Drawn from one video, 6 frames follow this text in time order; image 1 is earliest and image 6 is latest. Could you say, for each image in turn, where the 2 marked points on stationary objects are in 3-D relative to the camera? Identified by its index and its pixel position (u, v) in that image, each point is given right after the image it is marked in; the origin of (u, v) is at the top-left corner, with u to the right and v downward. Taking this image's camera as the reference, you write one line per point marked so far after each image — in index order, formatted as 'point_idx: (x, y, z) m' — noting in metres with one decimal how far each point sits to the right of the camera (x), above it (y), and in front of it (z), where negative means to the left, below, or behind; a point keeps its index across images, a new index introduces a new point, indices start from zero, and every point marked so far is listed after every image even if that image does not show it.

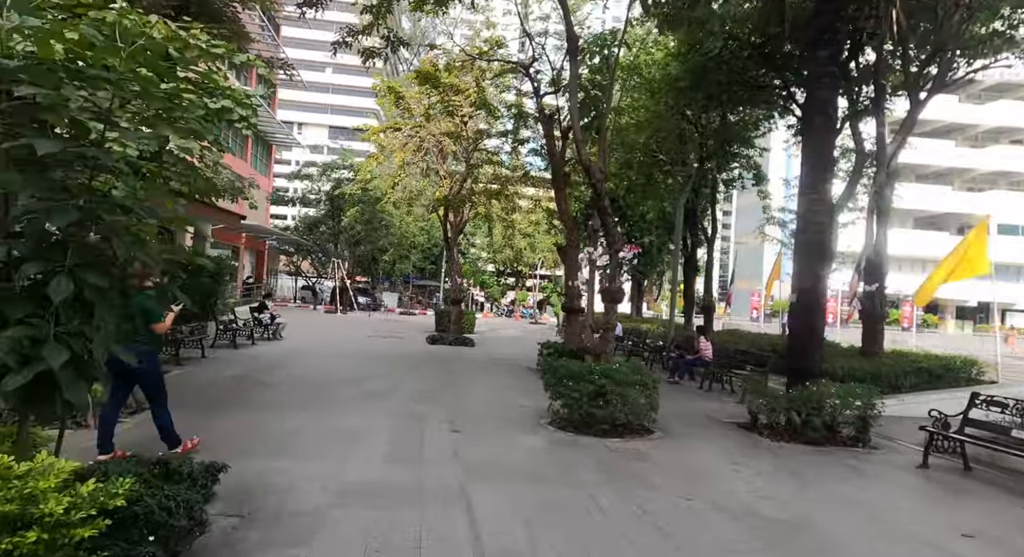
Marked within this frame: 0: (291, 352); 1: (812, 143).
0: (-5.6, -1.9, +14.7) m
1: (+3.9, +1.8, +7.6) m
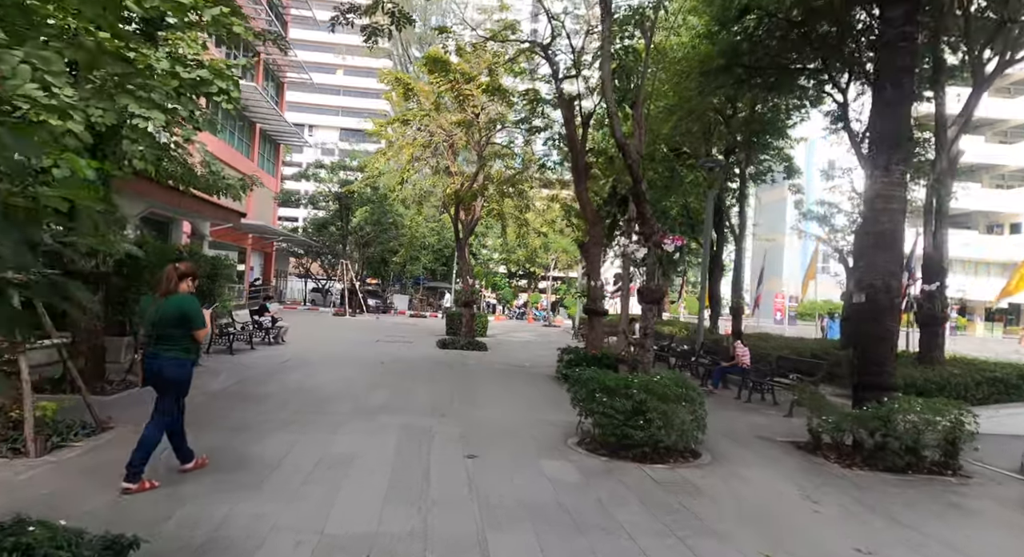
0: (-5.2, -1.9, +13.7) m
1: (+4.1, +1.8, +6.5) m
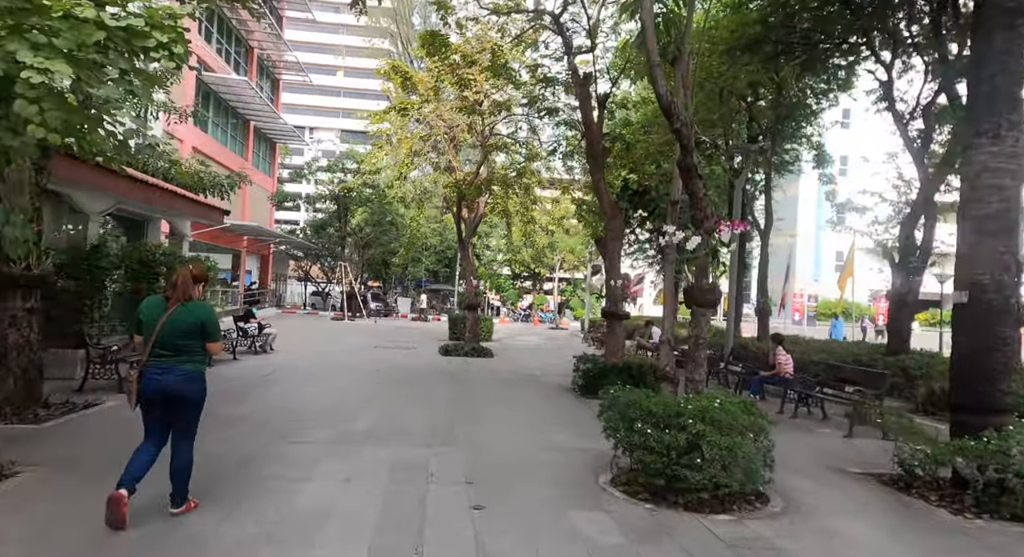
0: (-5.0, -2.0, +12.5) m
1: (+4.3, +1.8, +5.2) m
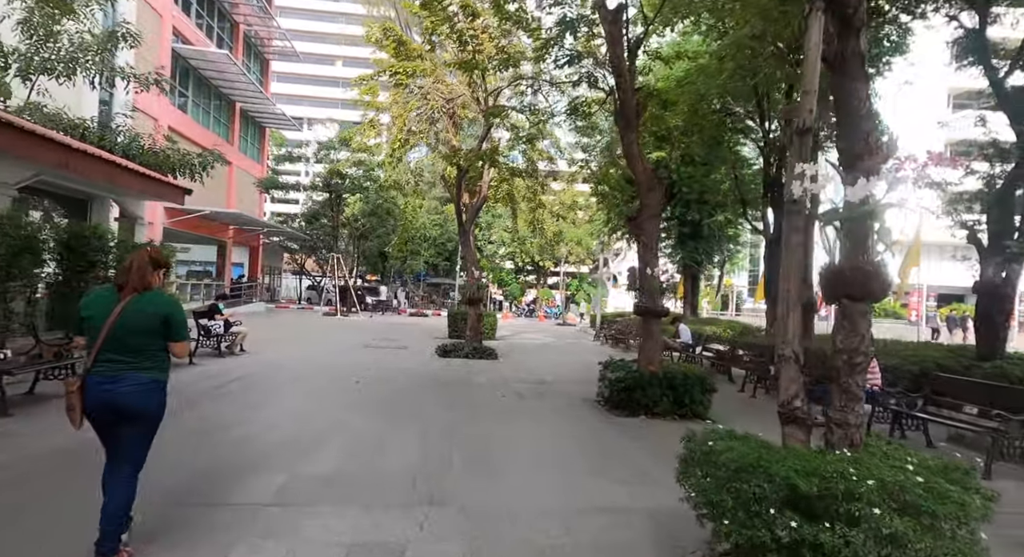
0: (-4.8, -1.8, +10.5) m
1: (+4.4, +2.0, +3.2) m
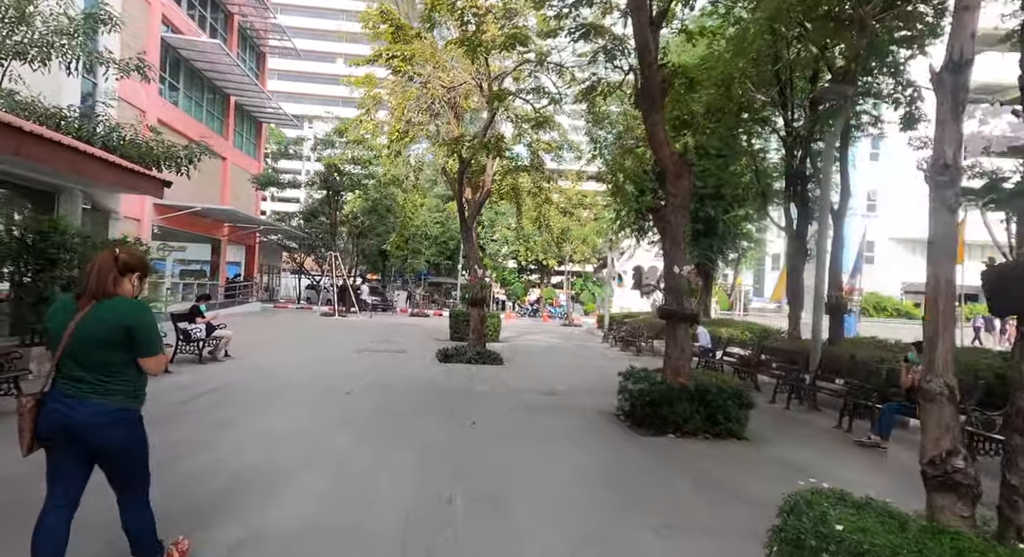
0: (-4.7, -1.8, +9.6) m
1: (+4.5, +2.0, +2.2) m
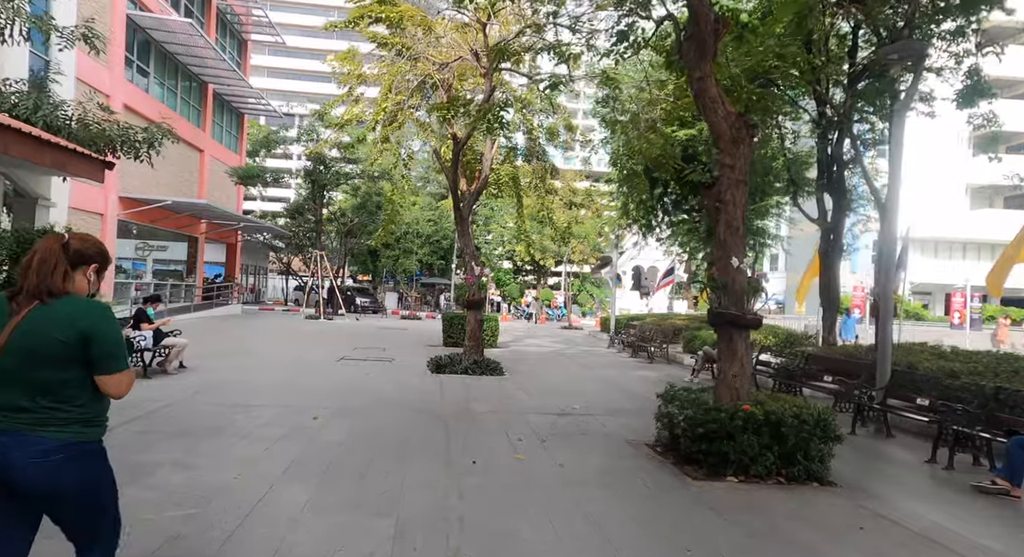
0: (-4.6, -1.7, +7.9) m
1: (+4.7, +2.0, +0.6) m
